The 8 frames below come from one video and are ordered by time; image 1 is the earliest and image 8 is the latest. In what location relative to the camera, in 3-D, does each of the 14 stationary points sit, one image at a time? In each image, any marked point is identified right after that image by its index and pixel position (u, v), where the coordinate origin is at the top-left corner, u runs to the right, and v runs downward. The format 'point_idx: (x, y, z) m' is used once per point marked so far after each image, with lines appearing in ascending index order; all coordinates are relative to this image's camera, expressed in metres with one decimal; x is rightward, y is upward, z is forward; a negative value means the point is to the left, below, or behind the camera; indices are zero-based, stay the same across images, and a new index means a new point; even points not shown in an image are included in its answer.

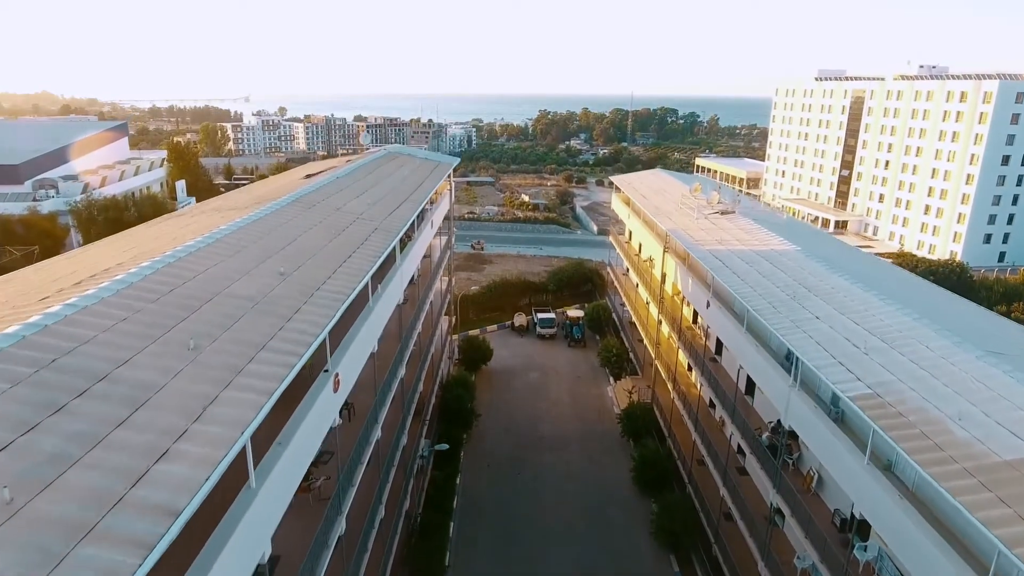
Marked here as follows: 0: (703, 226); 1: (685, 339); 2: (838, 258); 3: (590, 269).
0: (+2.6, +0.8, +8.3) m
1: (+2.3, -0.7, +8.3) m
2: (+3.6, +0.3, +6.8) m
3: (+1.9, +0.4, +14.7) m
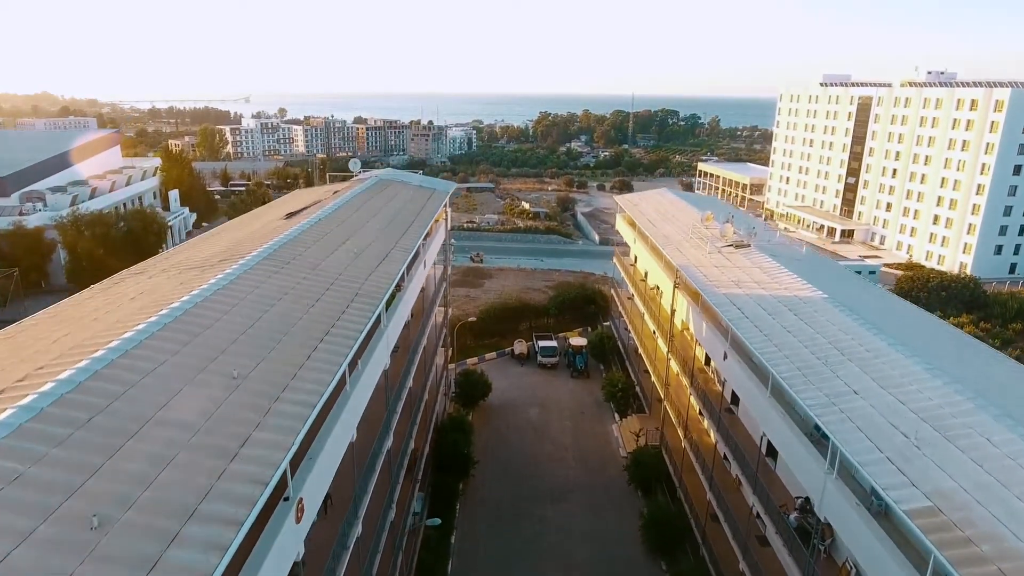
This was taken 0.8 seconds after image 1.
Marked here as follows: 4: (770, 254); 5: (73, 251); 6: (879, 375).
0: (+2.6, +0.3, +7.7) m
1: (+2.3, -1.2, +7.7) m
2: (+3.6, -0.2, +6.2) m
3: (+1.9, -0.1, +14.1) m
4: (+3.3, +0.4, +7.9) m
5: (-12.2, +1.0, +17.1) m
6: (+2.8, -0.7, +4.7) m
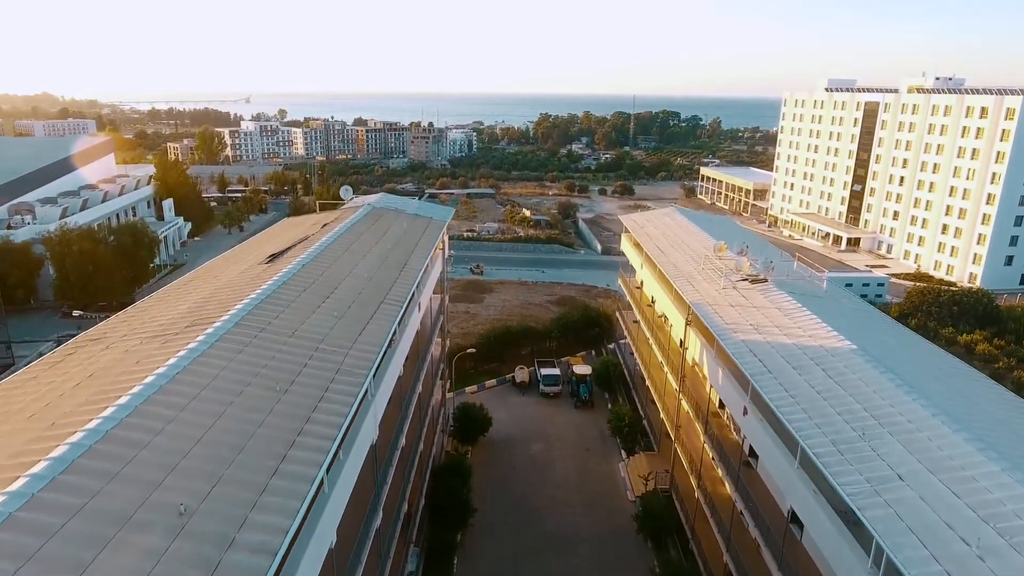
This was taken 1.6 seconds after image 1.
0: (+2.6, -0.2, +7.2) m
1: (+2.3, -1.7, +7.2) m
2: (+3.6, -0.7, +5.7) m
3: (+1.9, -0.5, +13.6) m
4: (+3.3, 0.0, +7.4) m
5: (-12.1, +0.6, +16.6) m
6: (+2.8, -1.1, +4.2) m
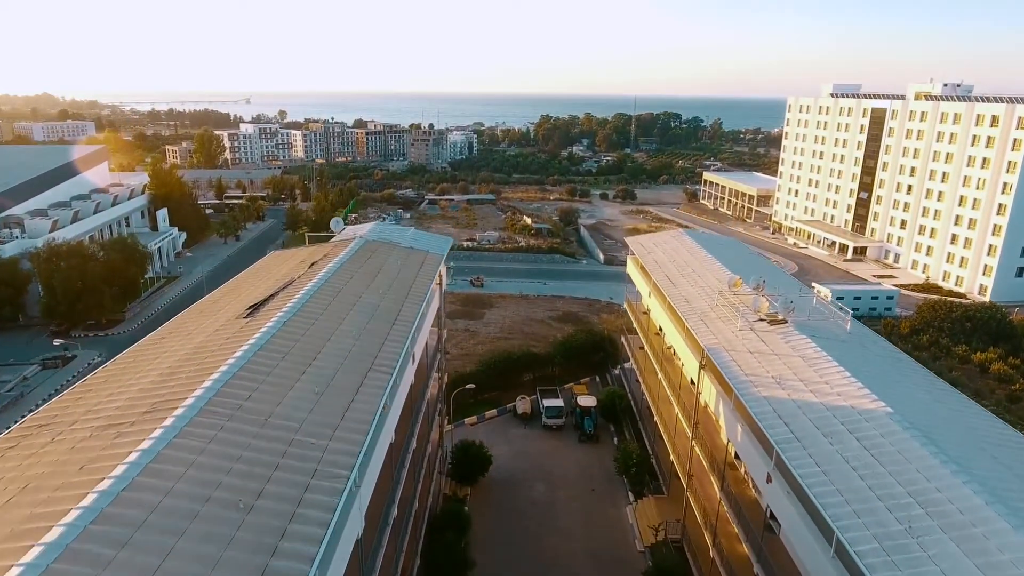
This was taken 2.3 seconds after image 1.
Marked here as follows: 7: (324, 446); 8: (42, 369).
0: (+2.6, -0.6, +6.7) m
1: (+2.4, -2.2, +6.7) m
2: (+3.6, -1.1, +5.2) m
3: (+1.9, -1.0, +13.1) m
4: (+3.3, -0.5, +6.8) m
5: (-12.1, +0.1, +16.1) m
6: (+2.8, -1.6, +3.7) m
7: (-1.3, -1.1, +4.3) m
8: (-10.8, -1.9, +14.2) m
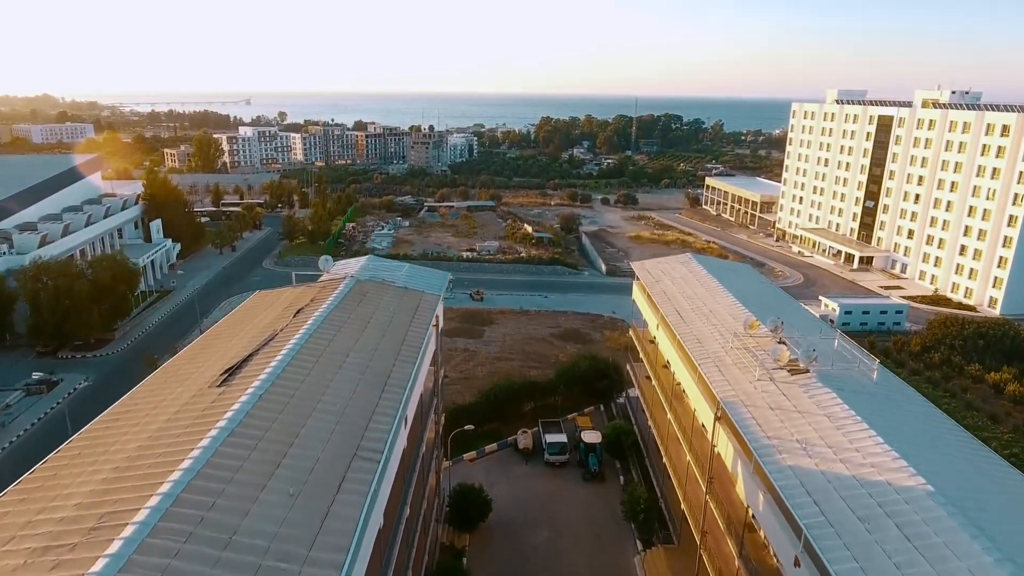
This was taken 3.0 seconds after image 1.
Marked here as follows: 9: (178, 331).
0: (+2.6, -1.1, +6.2) m
1: (+2.4, -2.7, +6.2) m
2: (+3.6, -1.6, +4.7) m
3: (+1.9, -1.5, +12.6) m
4: (+3.3, -1.0, +6.4) m
5: (-12.1, -0.4, +15.6) m
6: (+2.8, -2.1, +3.2) m
7: (-1.3, -1.6, +3.8) m
8: (-10.8, -2.4, +13.7) m
9: (-9.7, -1.3, +17.9) m
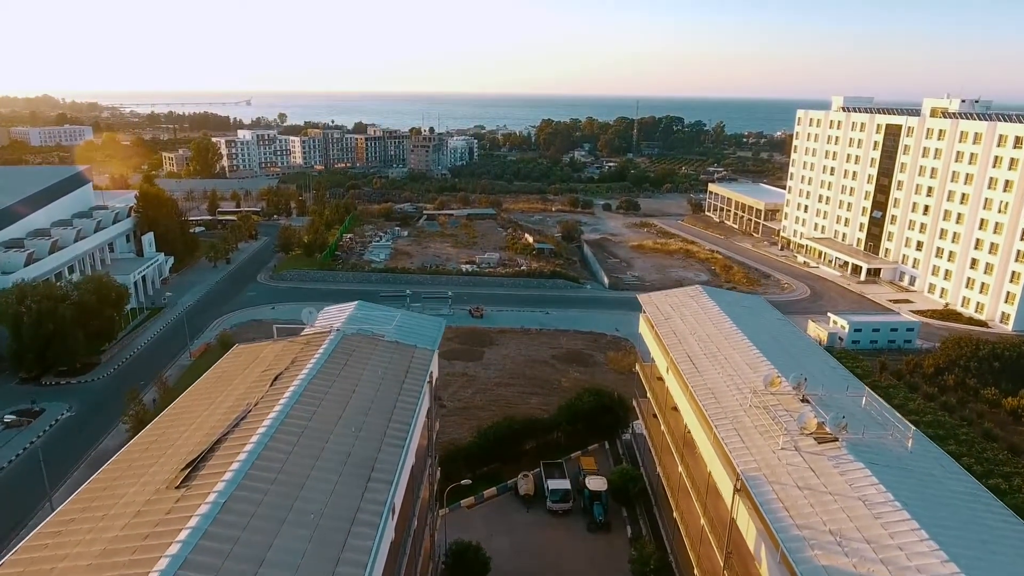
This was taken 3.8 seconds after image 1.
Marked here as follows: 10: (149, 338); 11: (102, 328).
0: (+2.6, -1.7, +5.6) m
1: (+2.4, -3.3, +5.6) m
2: (+3.6, -2.2, +4.2) m
3: (+1.9, -2.1, +12.0) m
4: (+3.3, -1.6, +5.8) m
5: (-12.1, -1.0, +15.0) m
6: (+2.8, -2.7, +2.6) m
7: (-1.3, -2.2, +3.2) m
8: (-10.8, -3.0, +13.2) m
9: (-9.7, -1.9, +17.3) m
10: (-10.9, -1.5, +18.5) m
11: (-10.8, -1.1, +16.4) m
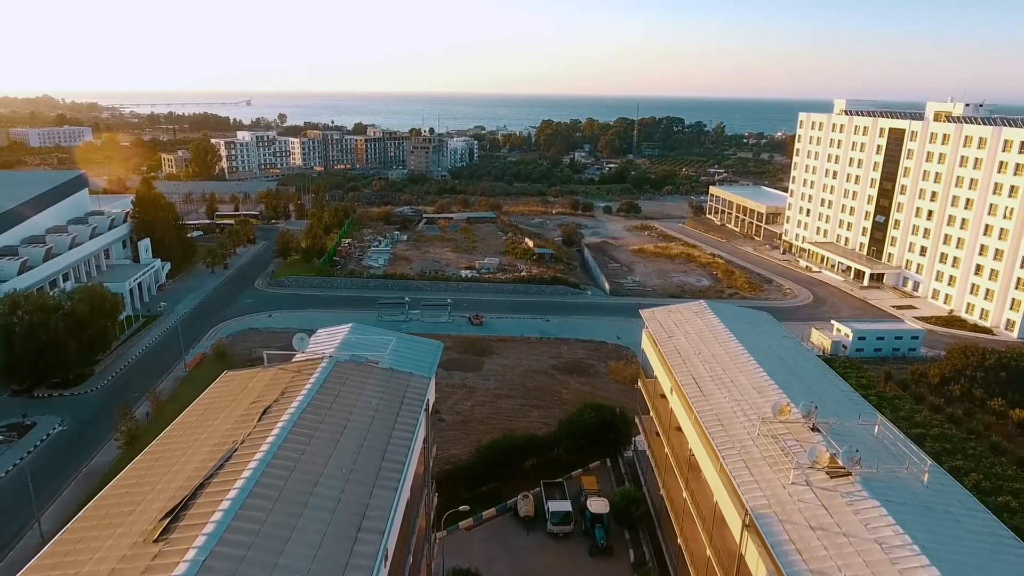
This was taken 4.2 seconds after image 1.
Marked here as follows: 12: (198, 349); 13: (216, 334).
0: (+2.6, -2.0, +5.4) m
1: (+2.4, -3.5, +5.4) m
2: (+3.6, -2.5, +3.9) m
3: (+1.9, -2.4, +11.8) m
4: (+3.3, -1.9, +5.5) m
5: (-12.1, -1.3, +14.8) m
6: (+2.8, -3.0, +2.4) m
7: (-1.3, -2.5, +3.0) m
8: (-10.8, -3.2, +12.9) m
9: (-9.7, -2.1, +17.1) m
10: (-10.9, -1.7, +18.3) m
11: (-10.9, -1.4, +16.1) m
12: (-9.2, -1.8, +18.2) m
13: (-9.3, -1.5, +19.5) m
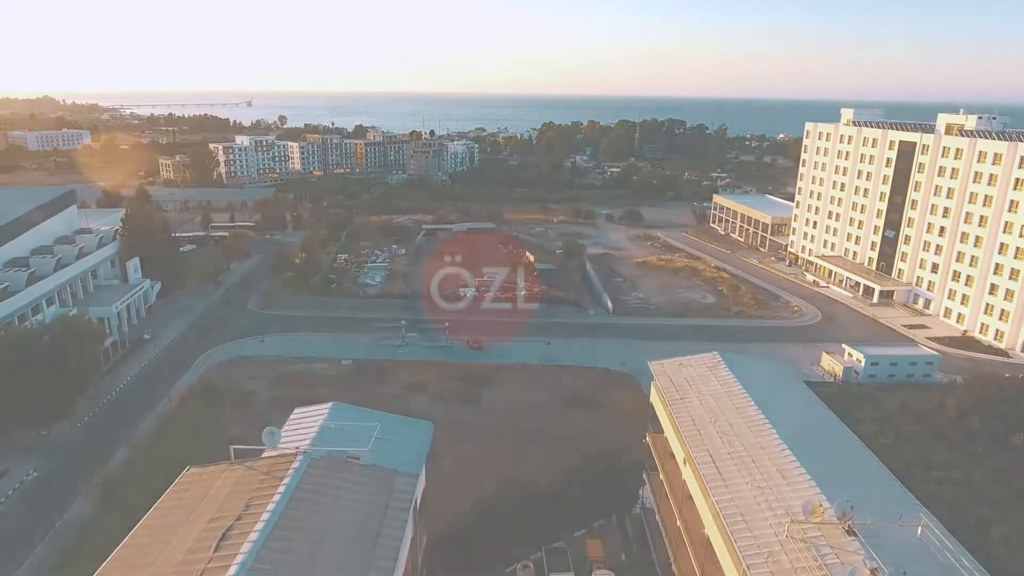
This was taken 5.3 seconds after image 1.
0: (+2.6, -2.8, +4.6) m
1: (+2.3, -4.3, +4.7) m
2: (+3.6, -3.3, +3.2) m
3: (+1.9, -3.2, +11.1) m
4: (+3.3, -2.7, +4.8) m
5: (-12.1, -2.1, +14.1) m
6: (+2.8, -3.8, +1.6) m
7: (-1.3, -3.3, +2.2) m
8: (-10.8, -4.0, +12.2) m
9: (-9.7, -2.9, +16.3) m
10: (-10.9, -2.5, +17.5) m
11: (-10.9, -2.1, +15.4) m
12: (-9.2, -2.6, +17.5) m
13: (-9.3, -2.2, +18.8) m
